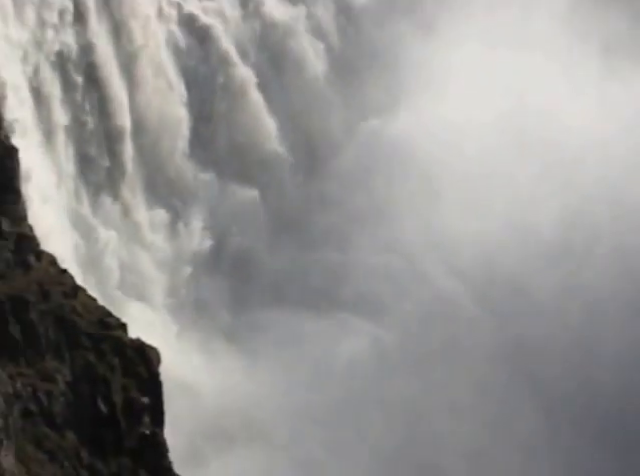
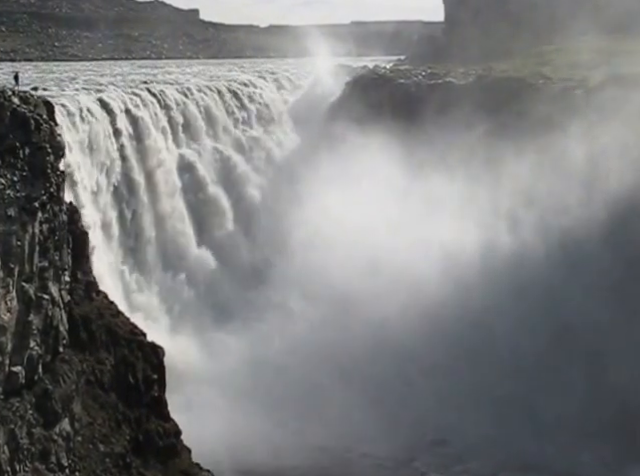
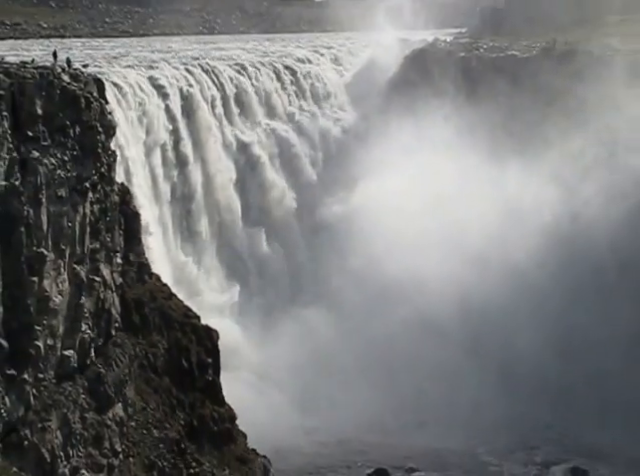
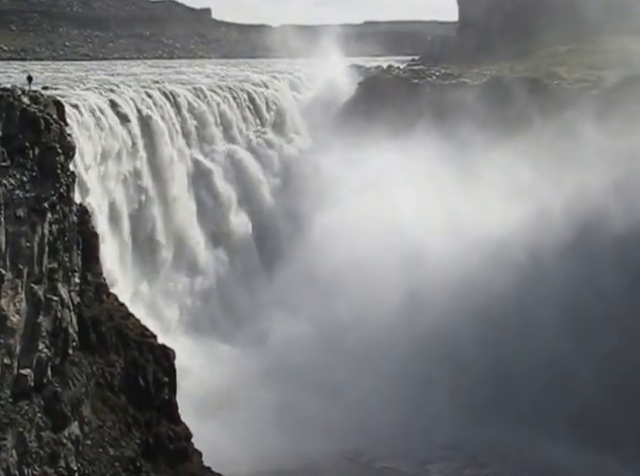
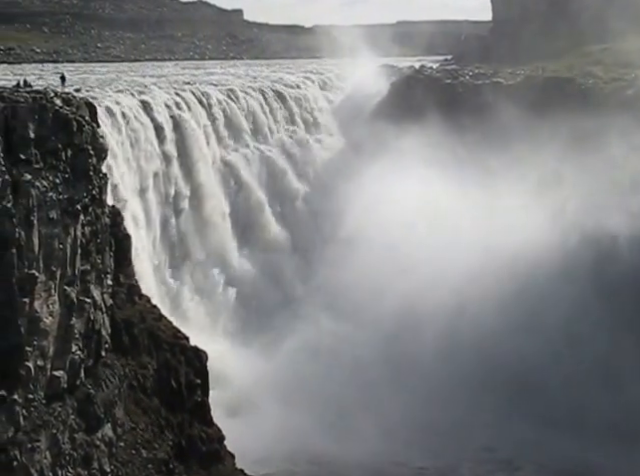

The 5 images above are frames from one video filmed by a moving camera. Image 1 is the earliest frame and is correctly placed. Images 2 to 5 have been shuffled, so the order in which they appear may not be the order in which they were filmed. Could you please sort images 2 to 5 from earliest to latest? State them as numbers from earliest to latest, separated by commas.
3, 2, 5, 4
